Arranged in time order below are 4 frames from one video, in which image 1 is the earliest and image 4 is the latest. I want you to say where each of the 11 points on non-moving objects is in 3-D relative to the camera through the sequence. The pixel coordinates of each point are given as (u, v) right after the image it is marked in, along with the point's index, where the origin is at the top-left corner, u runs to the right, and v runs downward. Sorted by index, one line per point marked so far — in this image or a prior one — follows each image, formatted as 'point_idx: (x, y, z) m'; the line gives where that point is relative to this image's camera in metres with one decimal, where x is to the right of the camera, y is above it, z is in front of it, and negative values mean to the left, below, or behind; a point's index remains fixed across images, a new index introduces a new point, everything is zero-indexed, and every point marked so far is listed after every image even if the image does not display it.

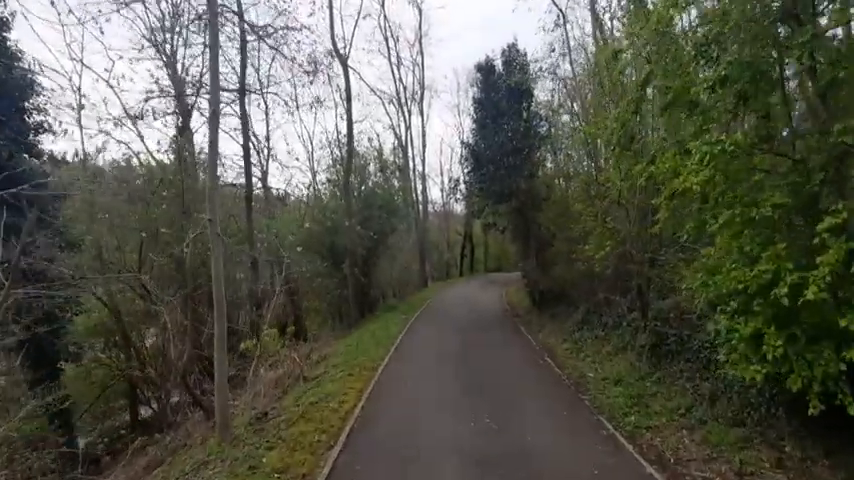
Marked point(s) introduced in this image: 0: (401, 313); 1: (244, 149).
0: (-1.2, -3.4, +19.9) m
1: (-6.8, +3.4, +15.9) m
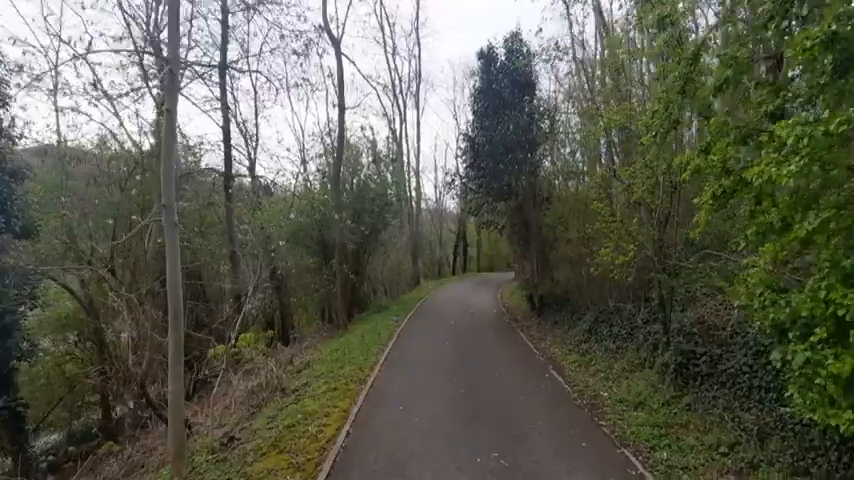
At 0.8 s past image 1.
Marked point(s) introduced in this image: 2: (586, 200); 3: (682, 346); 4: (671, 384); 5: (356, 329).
0: (-1.5, -3.2, +18.7) m
1: (-6.9, +3.7, +14.5) m
2: (+5.0, +1.2, +13.5) m
3: (+5.3, -2.2, +8.9) m
4: (+4.8, -2.9, +8.5) m
5: (-2.5, -3.2, +15.1) m
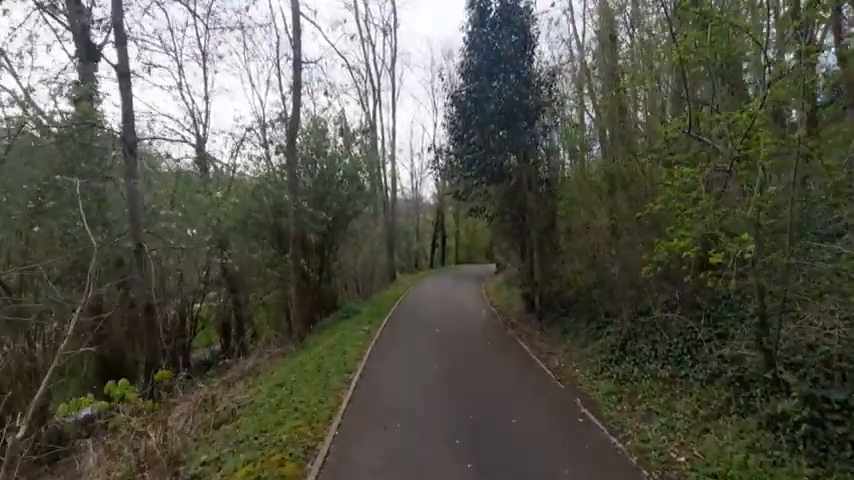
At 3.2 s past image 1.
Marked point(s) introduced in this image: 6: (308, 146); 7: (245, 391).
0: (-2.2, -2.8, +15.2) m
1: (-7.3, +4.0, +10.6) m
2: (+4.5, +1.5, +10.3) m
3: (+5.1, -2.0, +5.8) m
4: (+4.7, -2.7, +5.4) m
5: (-3.1, -2.9, +11.6) m
6: (-5.0, +4.0, +18.2) m
7: (-3.6, -3.0, +8.6) m
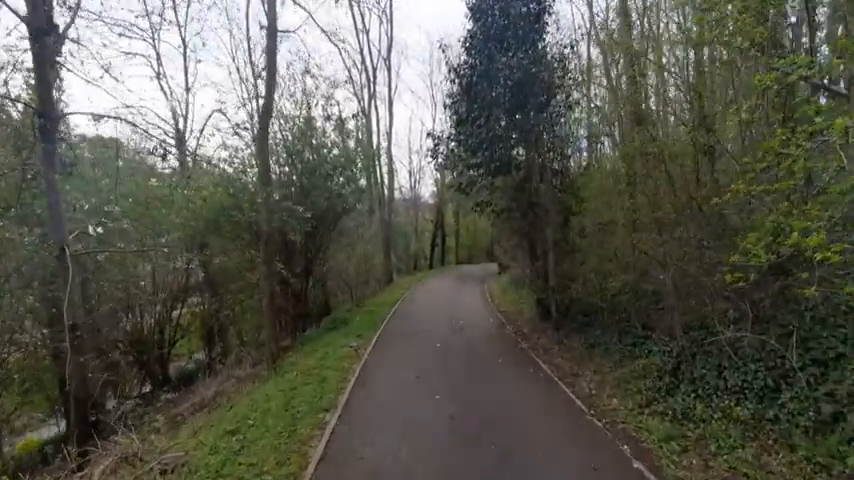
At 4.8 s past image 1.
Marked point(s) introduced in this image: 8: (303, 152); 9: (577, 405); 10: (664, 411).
0: (-2.3, -2.8, +13.2) m
1: (-7.4, +3.9, +8.5) m
2: (+4.5, +1.6, +8.2) m
3: (+5.1, -1.9, +3.7) m
4: (+4.7, -2.6, +3.3) m
5: (-3.1, -2.9, +9.5) m
6: (-5.1, +4.0, +16.1) m
7: (-3.6, -3.0, +6.5) m
8: (-4.7, +3.4, +16.2) m
9: (+2.8, -3.1, +8.2) m
10: (+4.0, -2.9, +7.2) m
